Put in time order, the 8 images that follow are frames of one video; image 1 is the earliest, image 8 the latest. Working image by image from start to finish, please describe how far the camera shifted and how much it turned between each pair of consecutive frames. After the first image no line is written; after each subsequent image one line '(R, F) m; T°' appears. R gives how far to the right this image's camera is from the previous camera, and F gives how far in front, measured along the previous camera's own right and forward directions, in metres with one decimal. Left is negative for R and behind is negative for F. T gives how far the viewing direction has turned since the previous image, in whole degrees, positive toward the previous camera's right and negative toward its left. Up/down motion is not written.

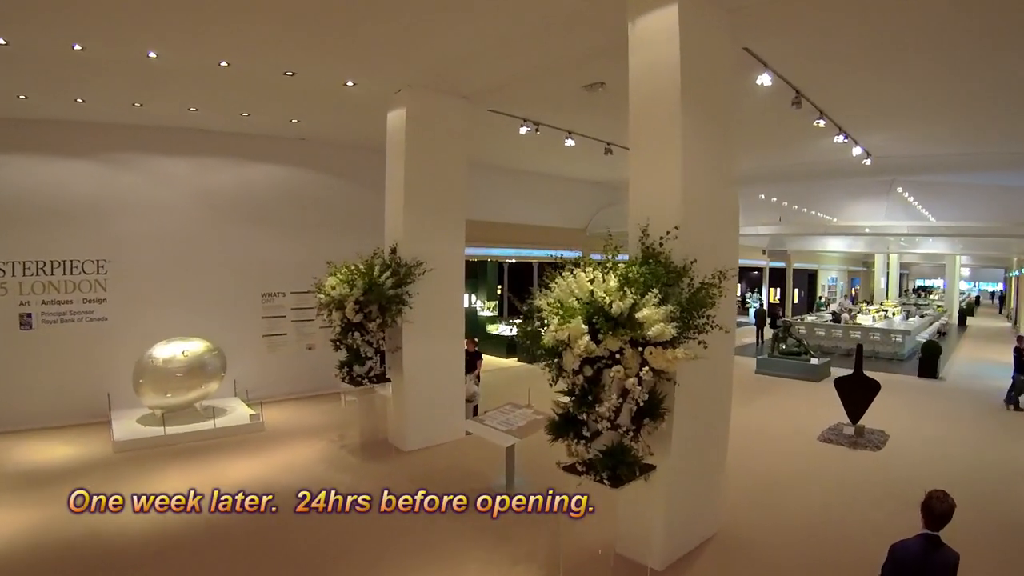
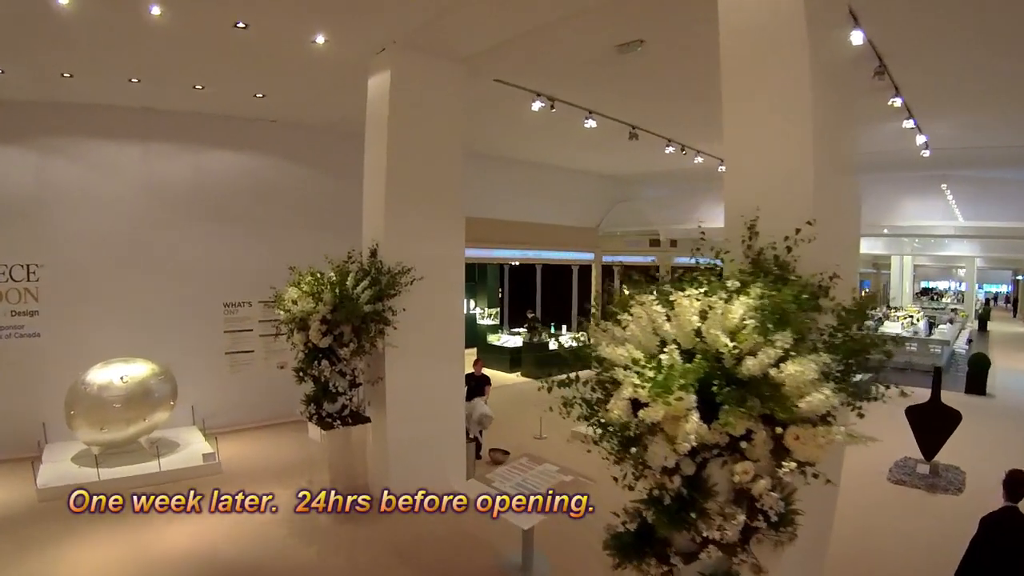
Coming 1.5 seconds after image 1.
(-0.1, +1.2) m; 0°
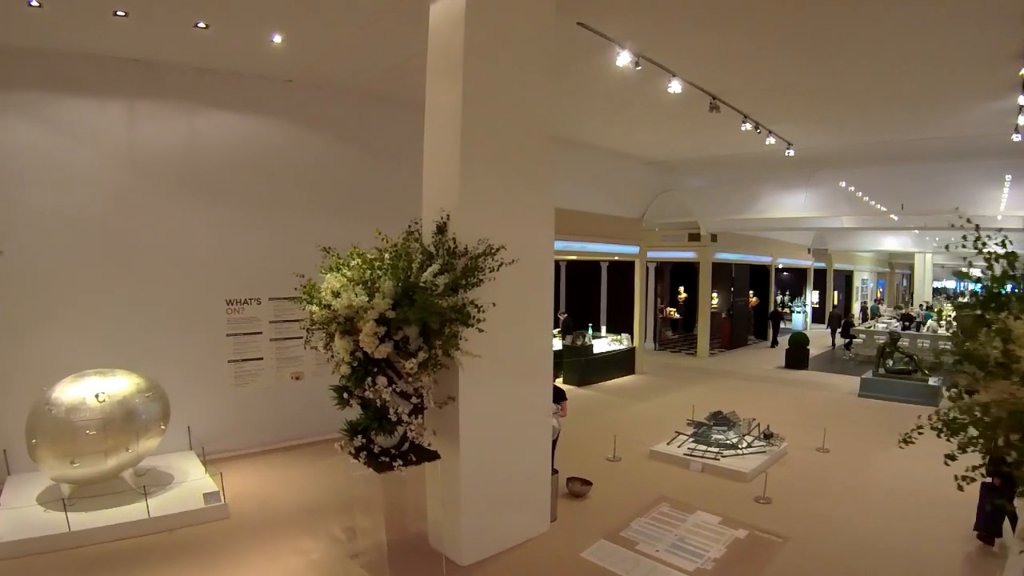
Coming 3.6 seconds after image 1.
(-0.8, +1.1) m; +2°
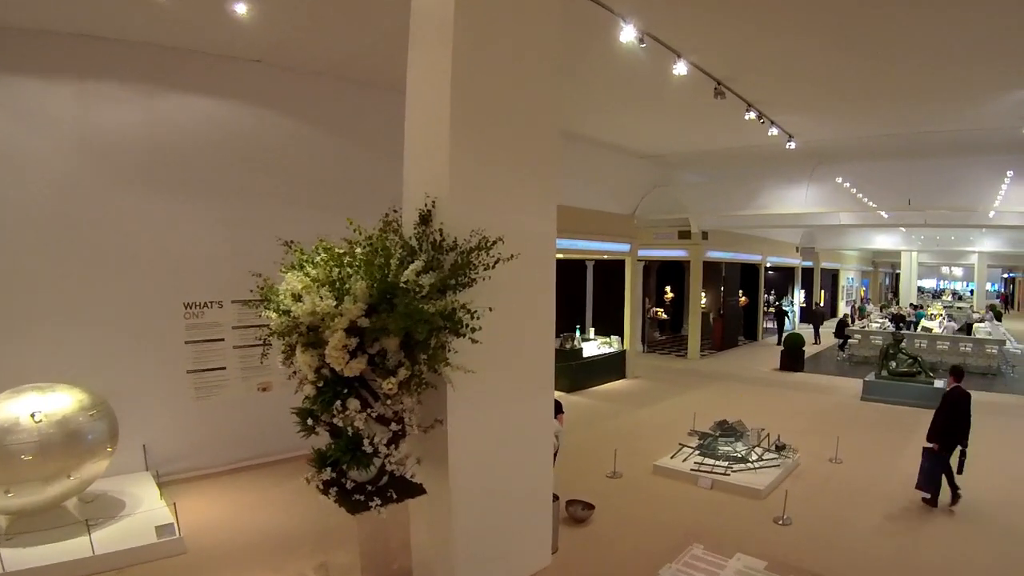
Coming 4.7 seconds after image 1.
(-0.1, +0.5) m; +2°
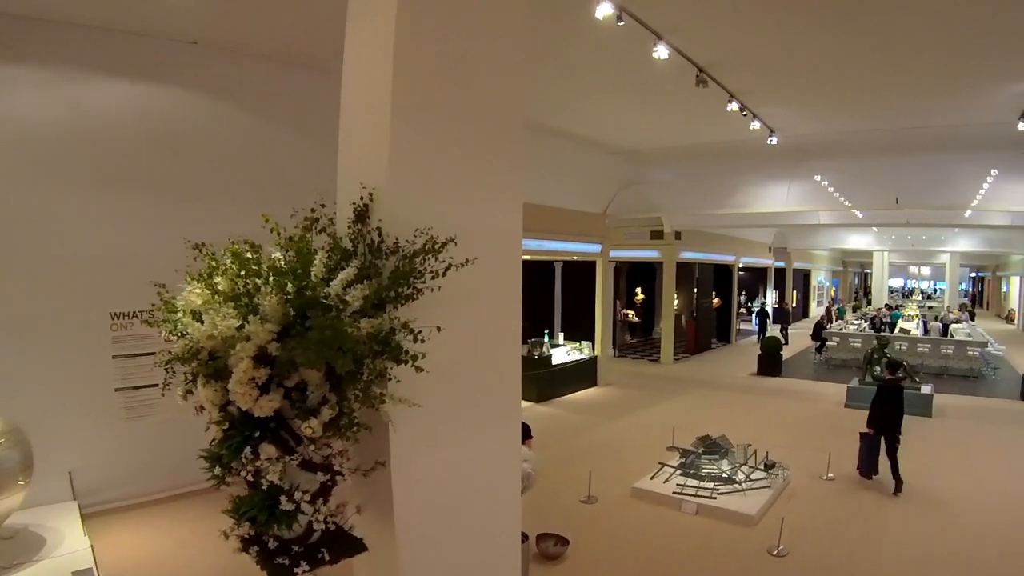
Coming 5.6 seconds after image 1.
(+0.1, +0.5) m; +3°
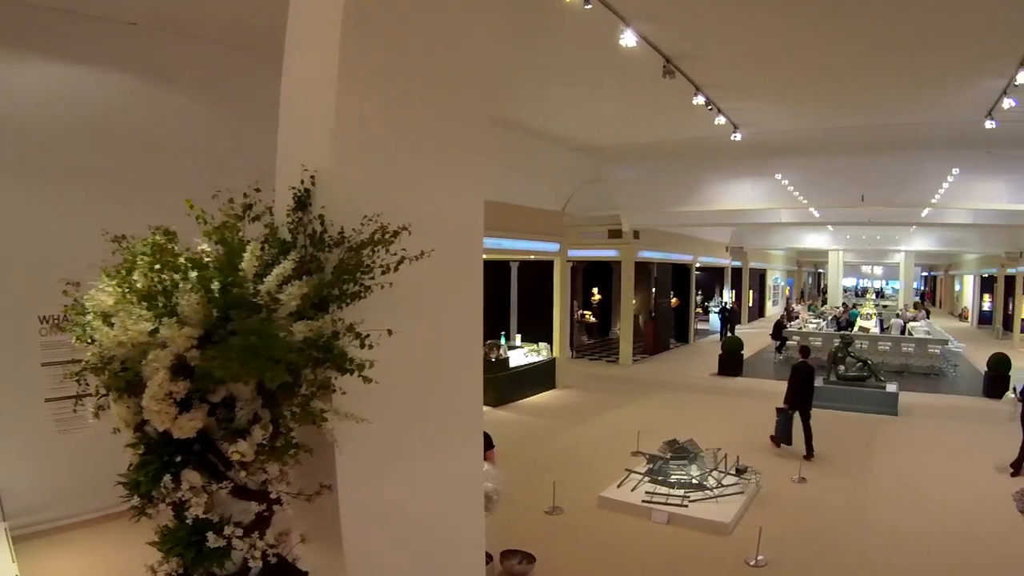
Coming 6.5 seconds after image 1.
(0.0, +0.3) m; +3°
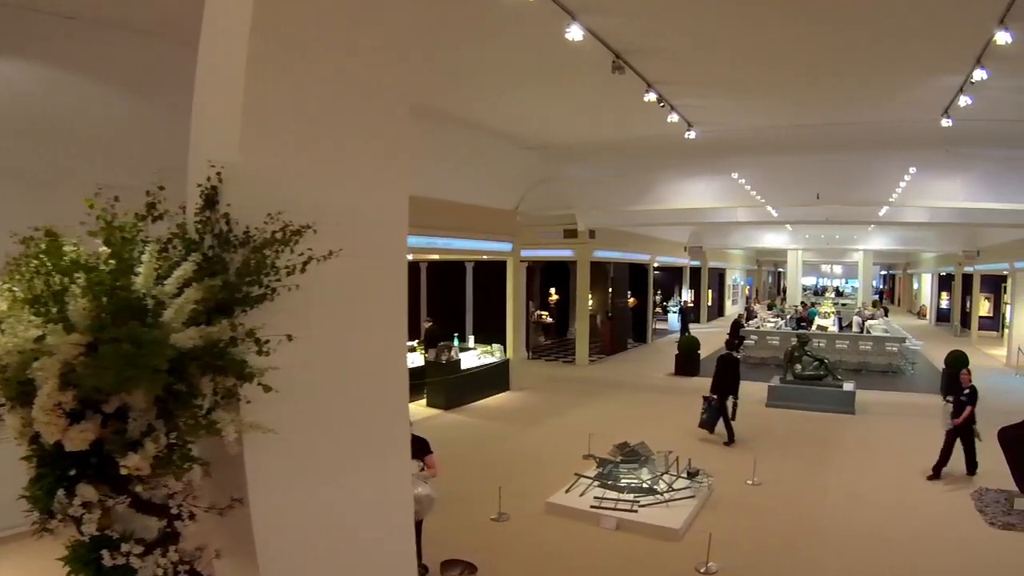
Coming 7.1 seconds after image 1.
(+0.3, +0.1) m; +2°
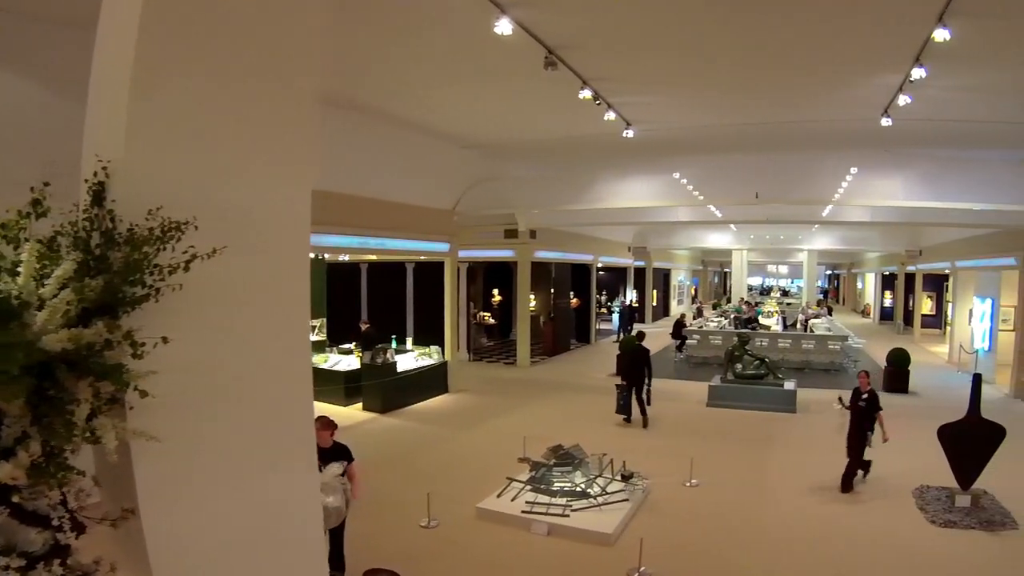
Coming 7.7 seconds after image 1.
(+0.3, +0.1) m; +3°
